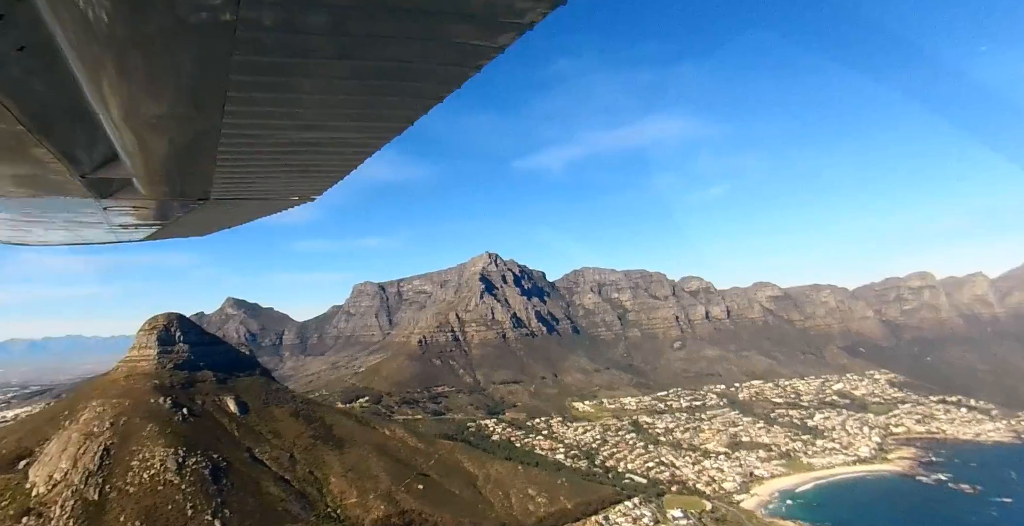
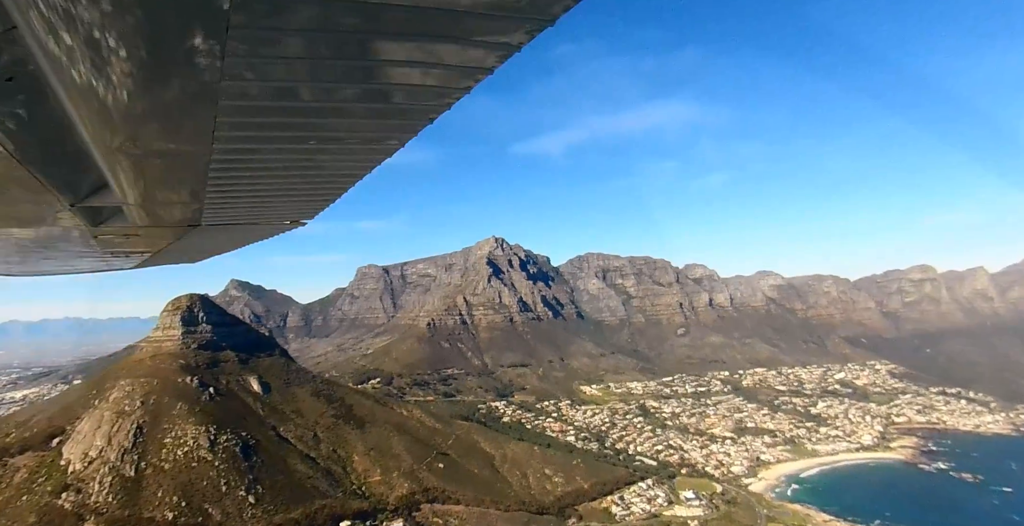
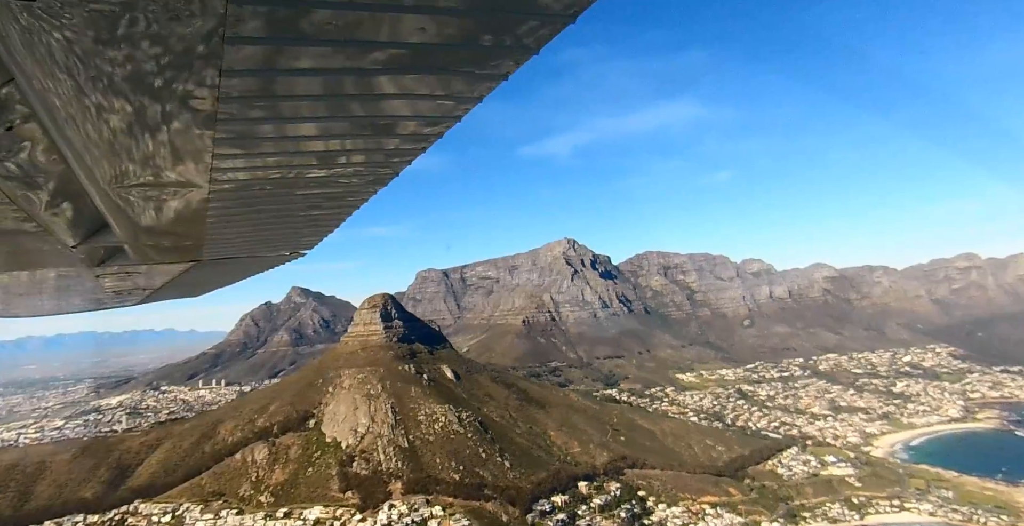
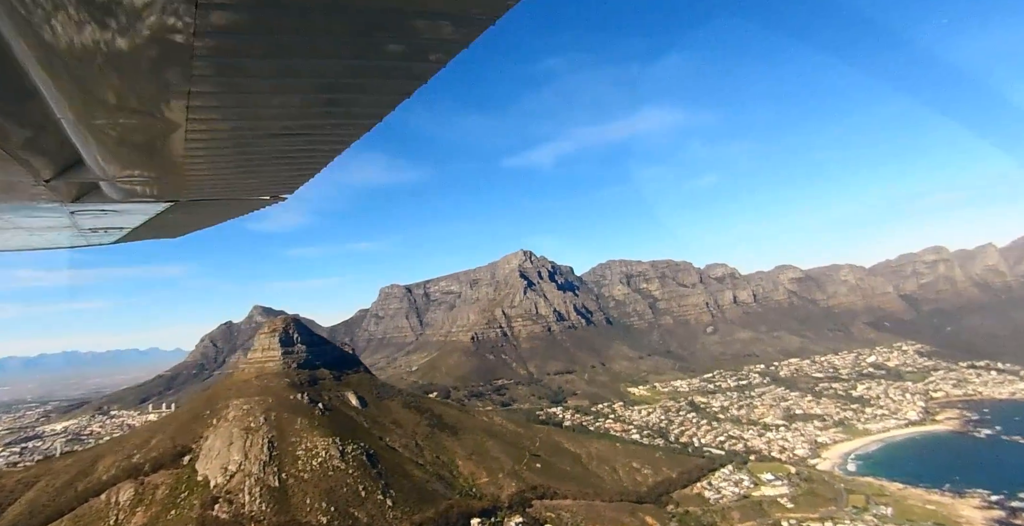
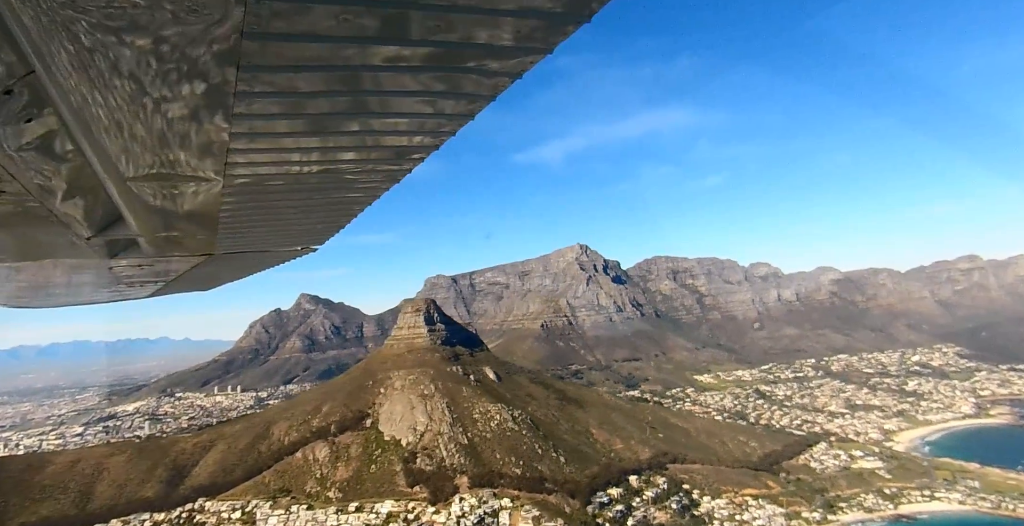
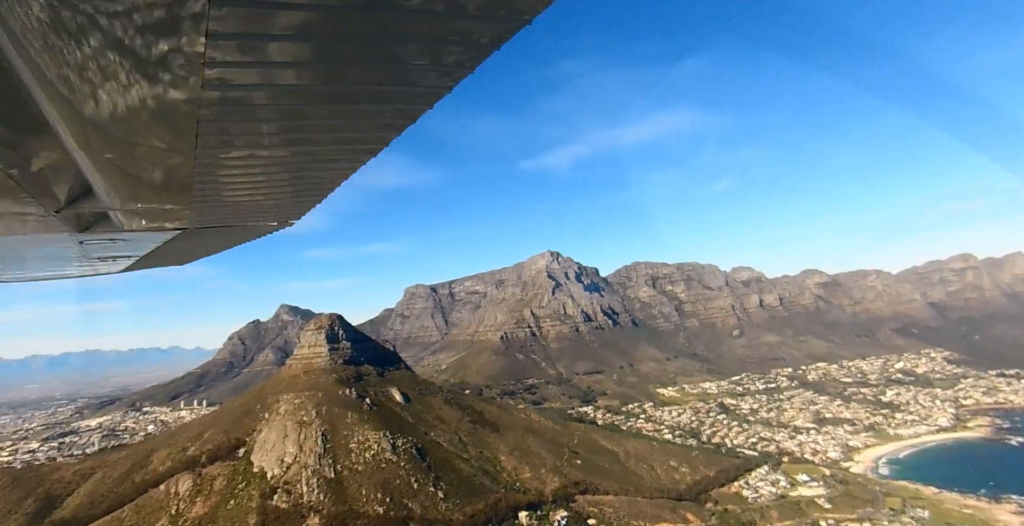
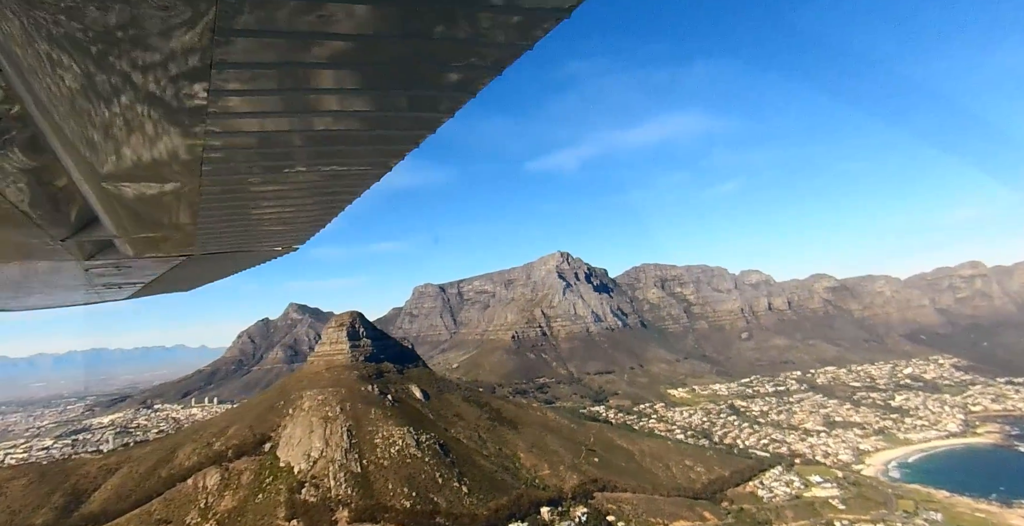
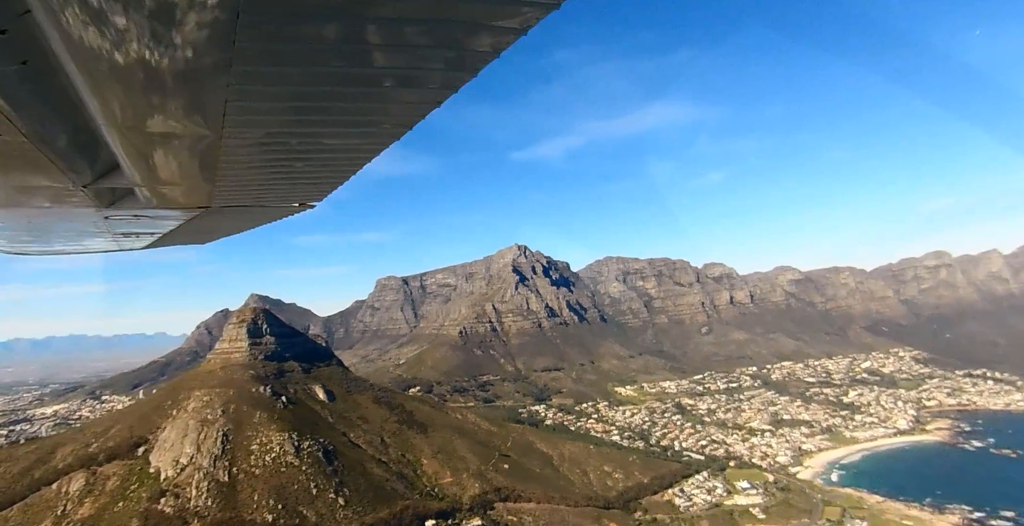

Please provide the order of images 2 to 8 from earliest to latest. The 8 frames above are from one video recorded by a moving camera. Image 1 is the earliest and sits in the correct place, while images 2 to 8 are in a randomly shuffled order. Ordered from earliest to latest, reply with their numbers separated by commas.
2, 8, 4, 6, 7, 3, 5
